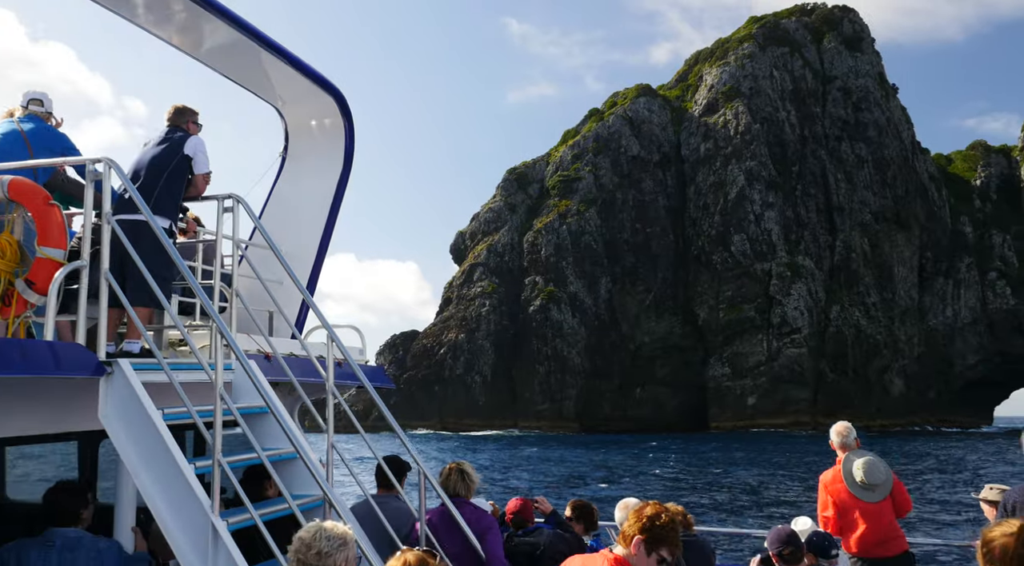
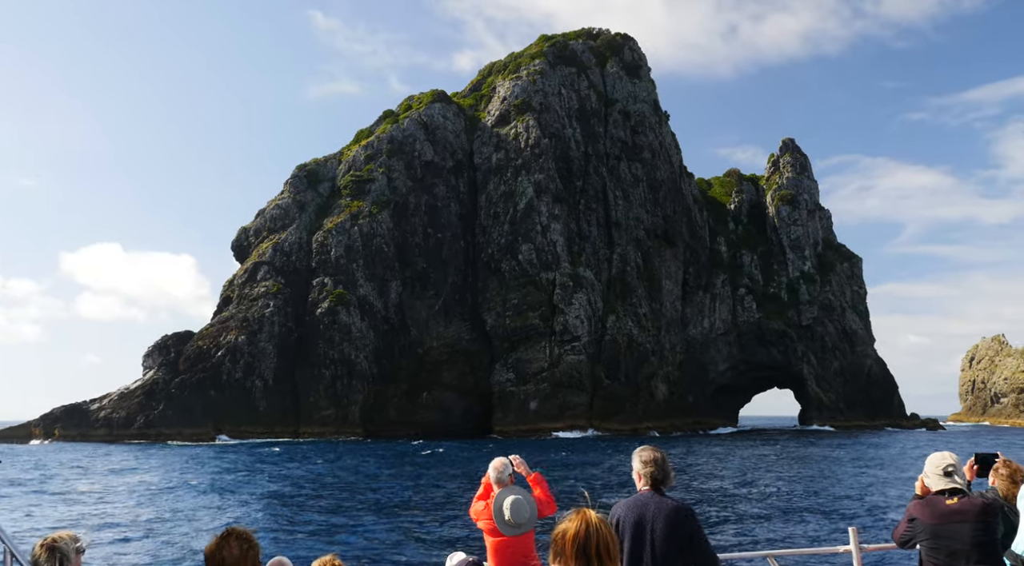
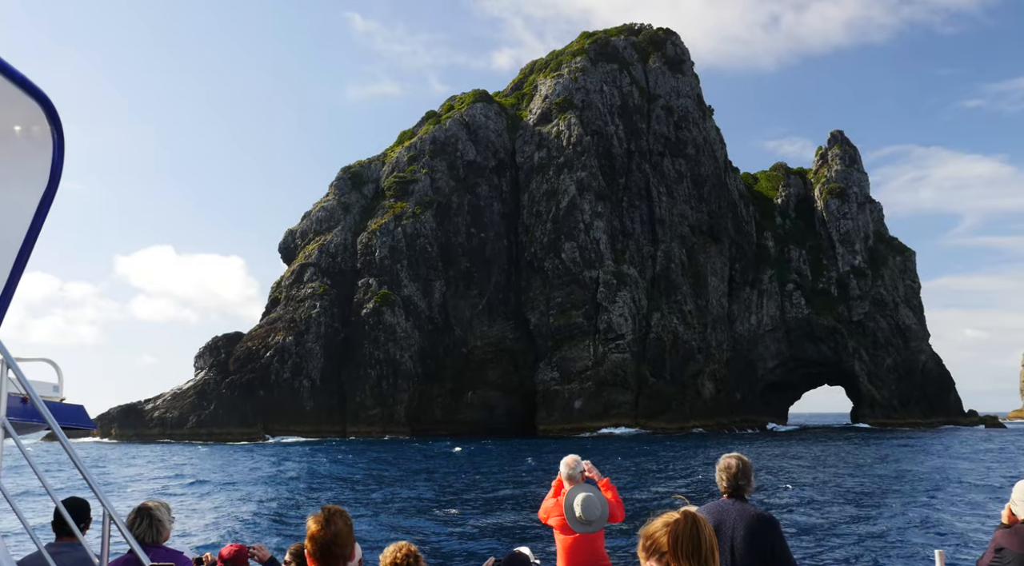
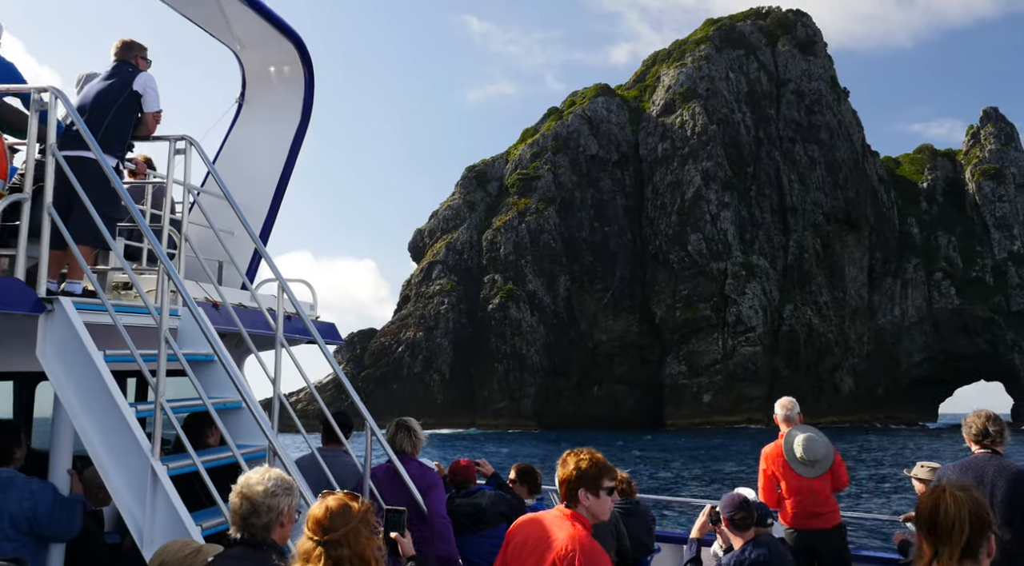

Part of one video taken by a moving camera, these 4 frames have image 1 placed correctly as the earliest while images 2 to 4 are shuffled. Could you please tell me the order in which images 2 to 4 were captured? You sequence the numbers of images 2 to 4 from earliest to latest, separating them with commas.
4, 3, 2
